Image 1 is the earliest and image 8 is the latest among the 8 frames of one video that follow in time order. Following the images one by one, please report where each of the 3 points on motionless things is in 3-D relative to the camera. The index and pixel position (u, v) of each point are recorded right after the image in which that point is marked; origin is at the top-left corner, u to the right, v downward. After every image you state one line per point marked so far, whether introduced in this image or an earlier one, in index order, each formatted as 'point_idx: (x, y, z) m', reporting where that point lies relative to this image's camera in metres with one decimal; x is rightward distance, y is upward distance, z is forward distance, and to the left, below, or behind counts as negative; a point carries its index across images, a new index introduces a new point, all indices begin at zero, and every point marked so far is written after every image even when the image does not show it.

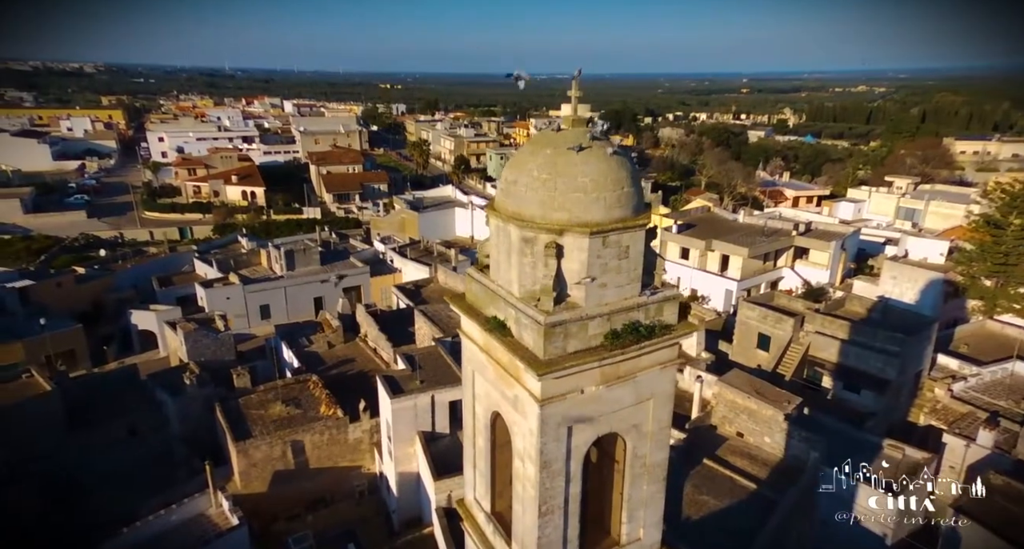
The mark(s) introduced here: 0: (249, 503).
0: (-6.7, -5.9, +15.5) m
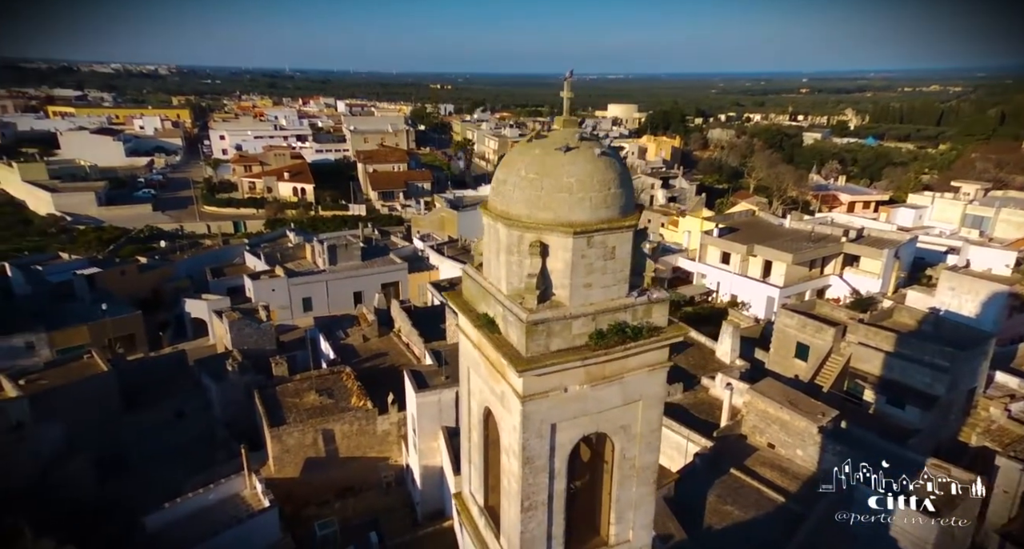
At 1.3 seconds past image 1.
0: (-6.1, -5.7, +16.2) m
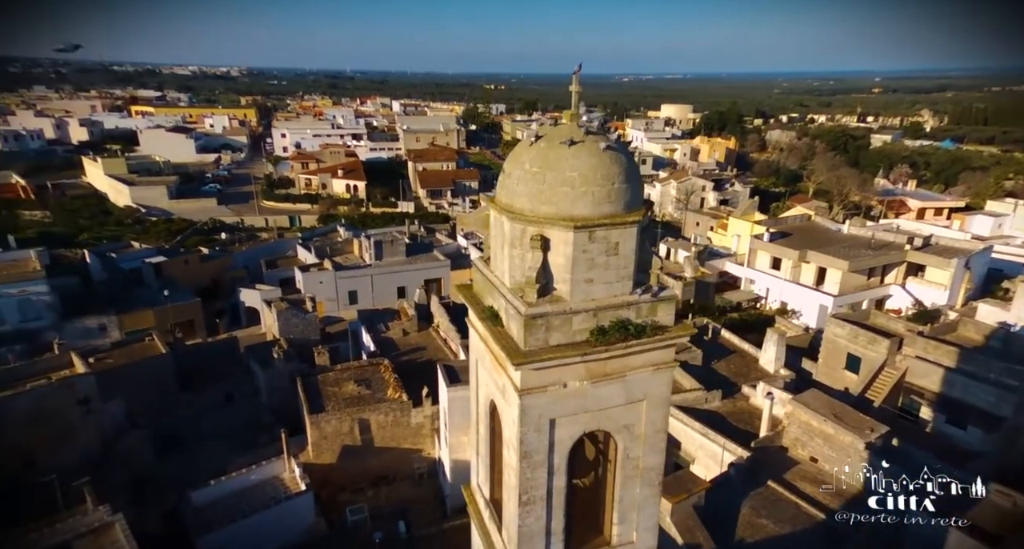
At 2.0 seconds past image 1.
0: (-5.3, -5.5, +16.8) m
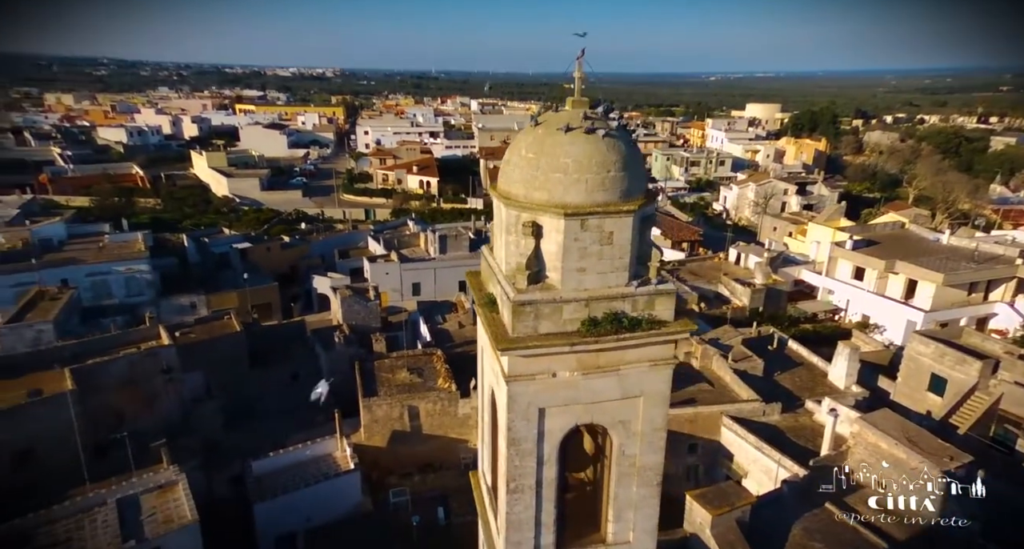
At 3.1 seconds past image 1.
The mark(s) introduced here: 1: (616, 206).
0: (-4.1, -5.2, +17.4) m
1: (+1.1, +0.7, +6.3) m
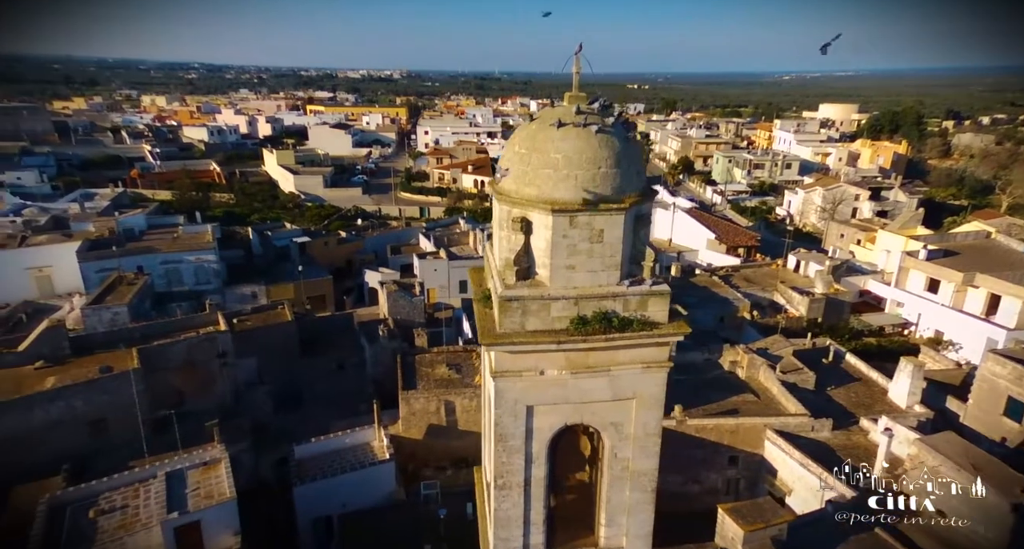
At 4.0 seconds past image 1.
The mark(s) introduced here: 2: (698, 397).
0: (-3.1, -5.1, +17.8) m
1: (+1.0, +0.7, +6.1) m
2: (+5.6, -3.7, +18.1) m
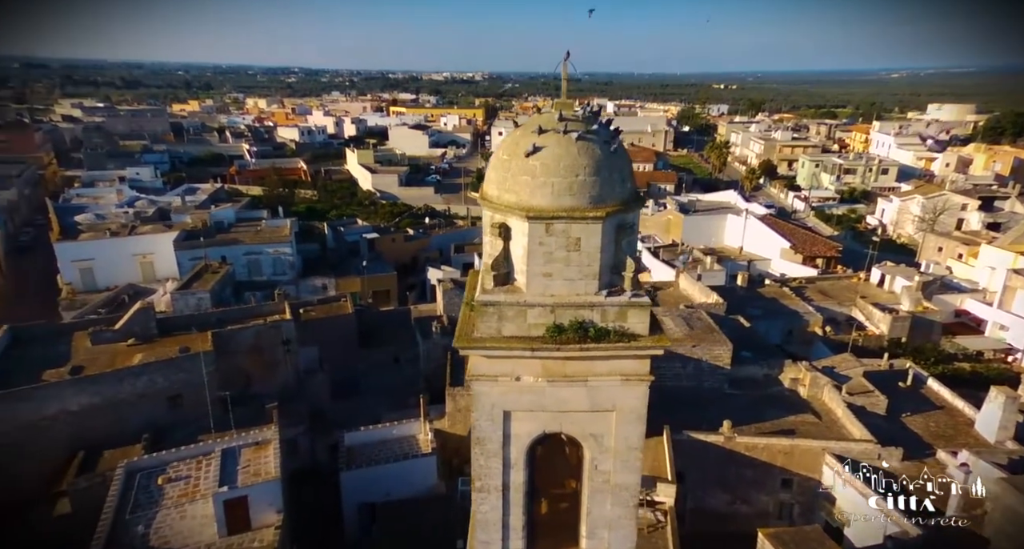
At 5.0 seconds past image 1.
0: (-1.8, -5.0, +18.2) m
1: (+0.7, +0.6, +6.1) m
2: (+6.9, -4.0, +17.3) m
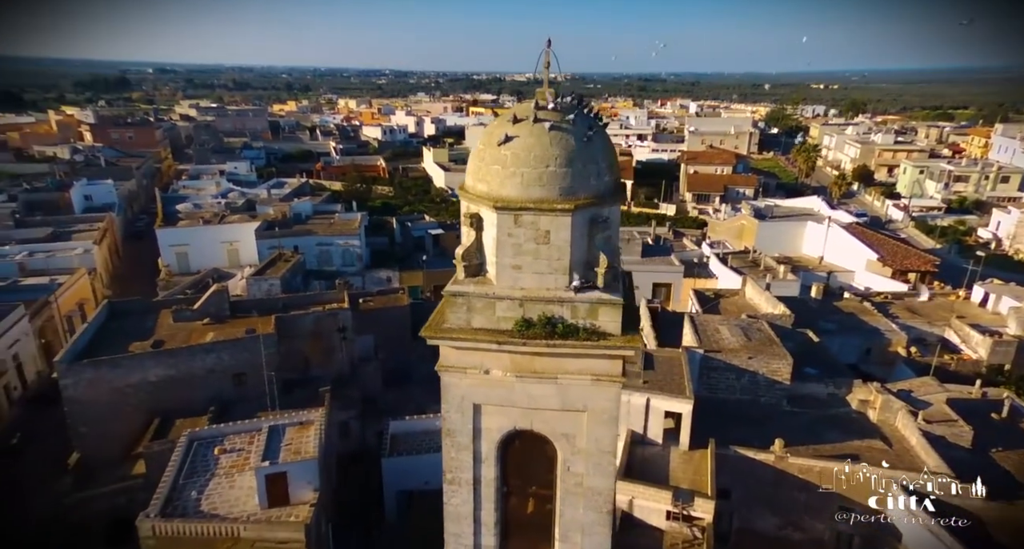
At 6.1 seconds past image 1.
0: (-0.6, -4.9, +18.3) m
1: (+0.4, +0.7, +5.9) m
2: (+7.9, -4.3, +16.0) m
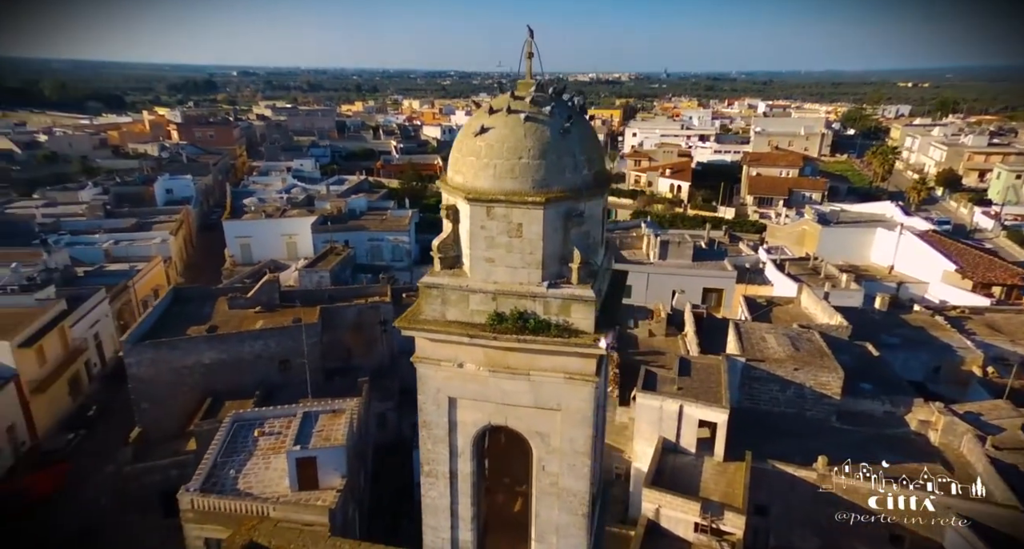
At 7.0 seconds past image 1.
0: (+0.4, -4.9, +18.2) m
1: (+0.1, +0.8, +5.7) m
2: (+8.6, -4.5, +15.0) m
